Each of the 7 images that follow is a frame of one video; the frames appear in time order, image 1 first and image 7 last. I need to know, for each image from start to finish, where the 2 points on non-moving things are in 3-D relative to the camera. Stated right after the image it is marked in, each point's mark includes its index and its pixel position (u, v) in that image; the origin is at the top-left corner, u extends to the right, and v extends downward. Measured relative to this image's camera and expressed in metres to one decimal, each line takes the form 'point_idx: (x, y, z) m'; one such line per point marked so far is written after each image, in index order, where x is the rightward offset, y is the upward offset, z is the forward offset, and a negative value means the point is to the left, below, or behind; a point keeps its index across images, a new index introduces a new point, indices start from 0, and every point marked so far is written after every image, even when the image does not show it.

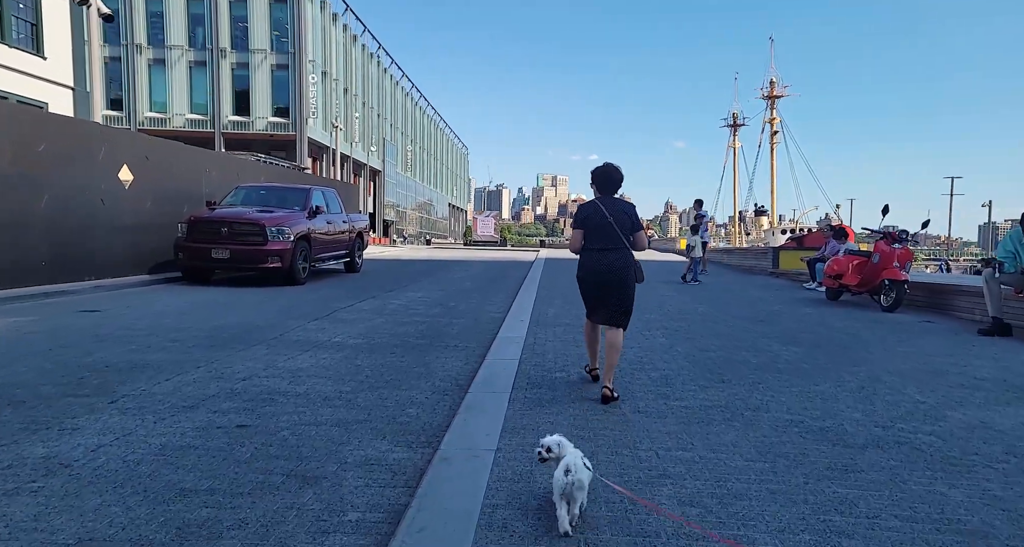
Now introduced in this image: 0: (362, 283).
0: (-3.1, -0.2, +13.7) m
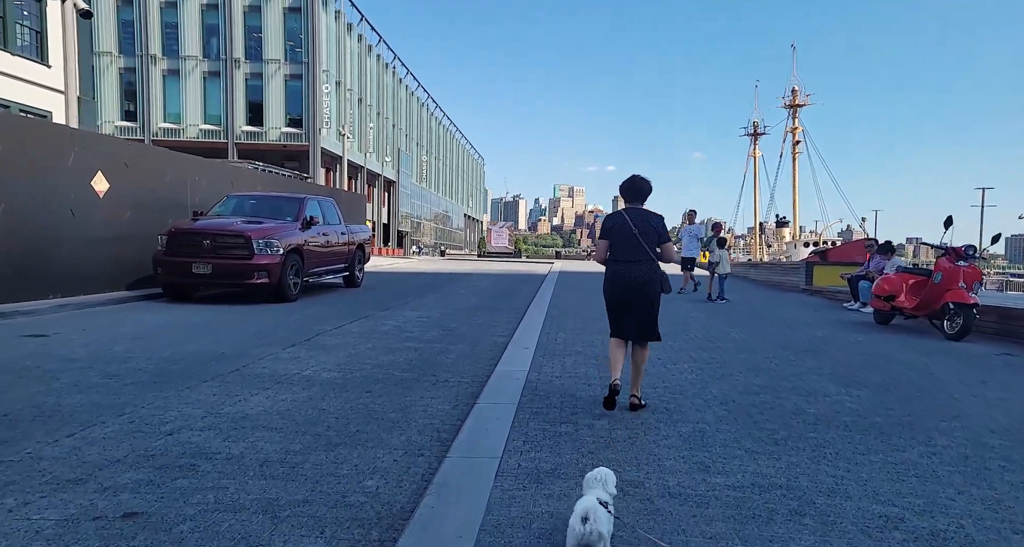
0: (-2.9, -0.5, +12.7) m
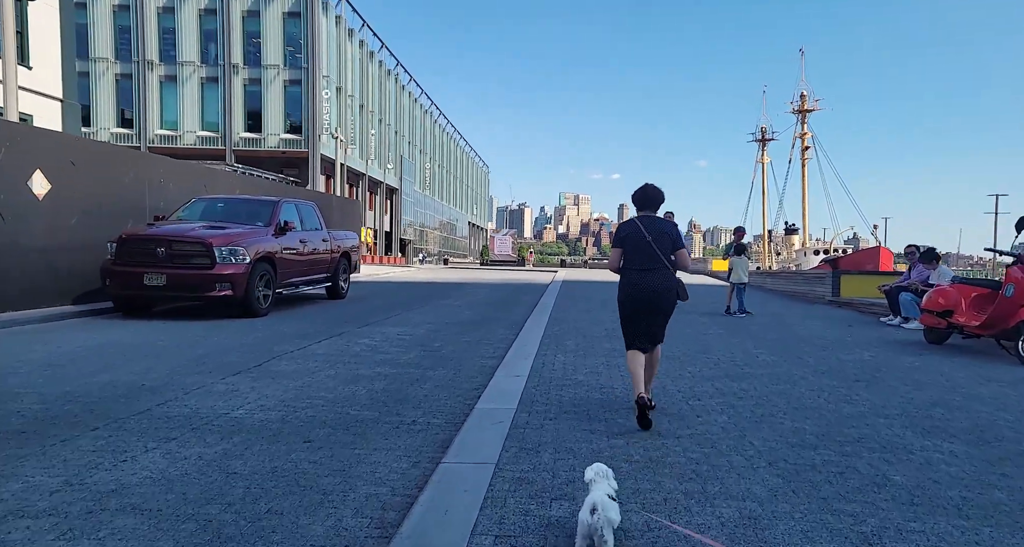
0: (-3.0, -0.7, +11.5) m
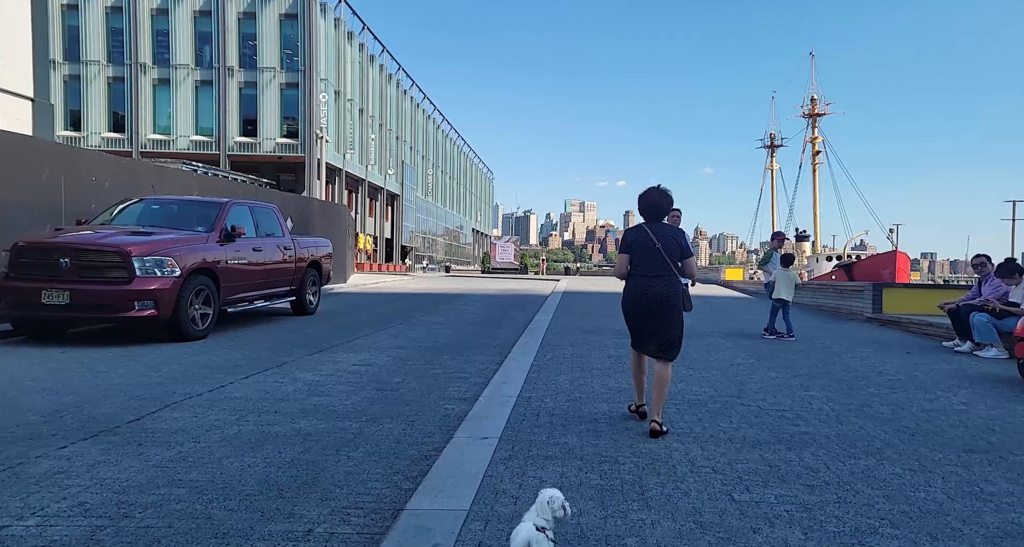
0: (-3.2, -0.9, +9.7) m
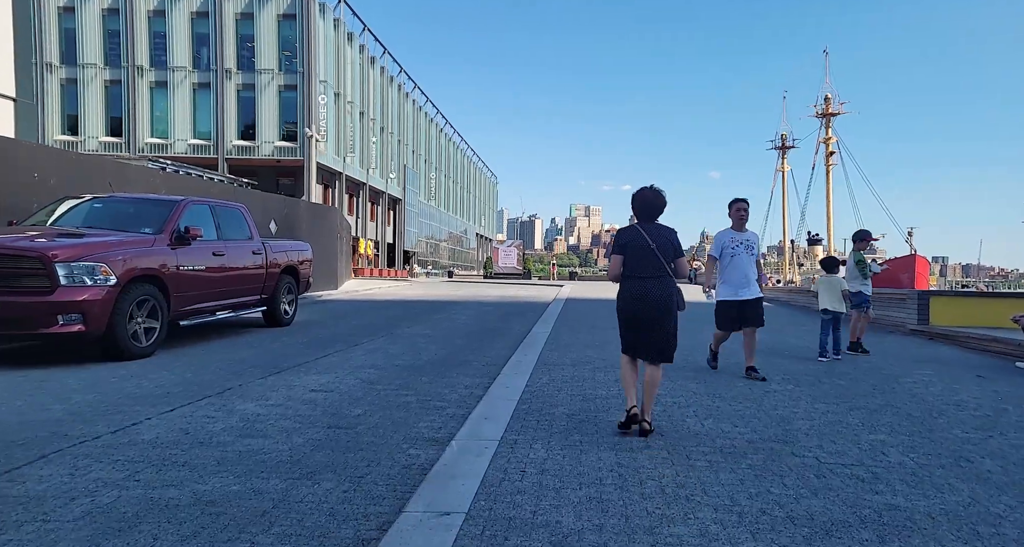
0: (-3.3, -1.0, +8.5) m
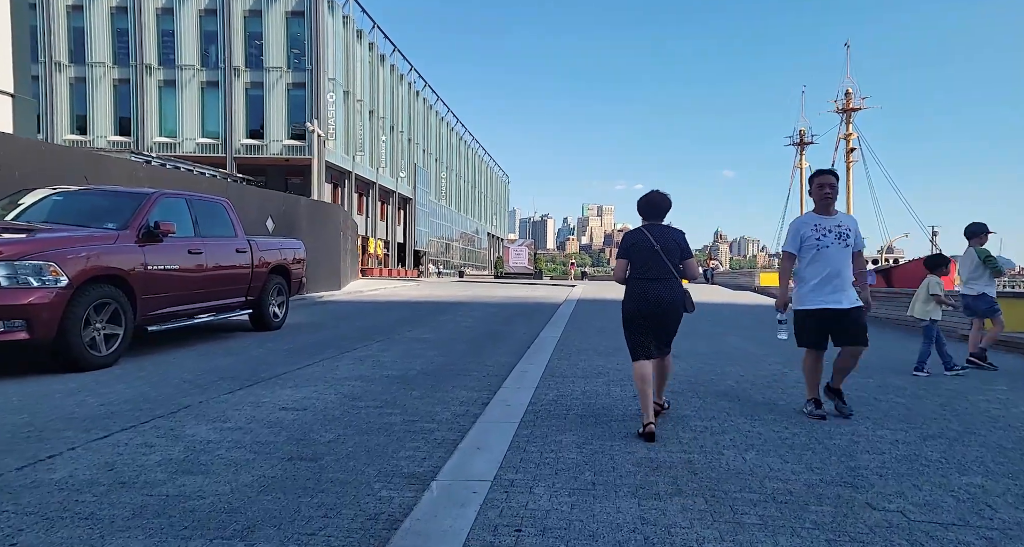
0: (-3.2, -1.0, +7.6) m
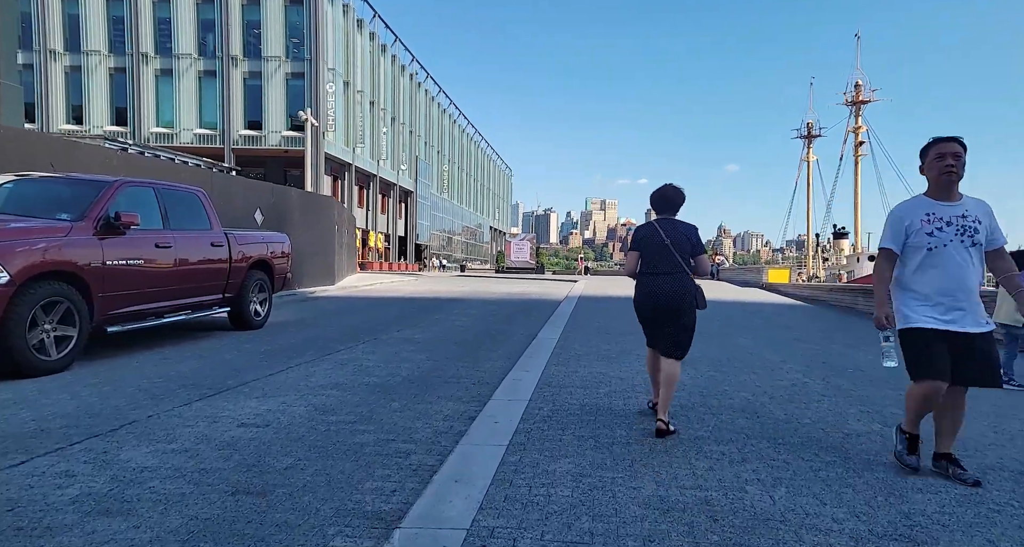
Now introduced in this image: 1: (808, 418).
0: (-3.3, -1.0, +7.0) m
1: (+2.3, -1.1, +5.1) m
